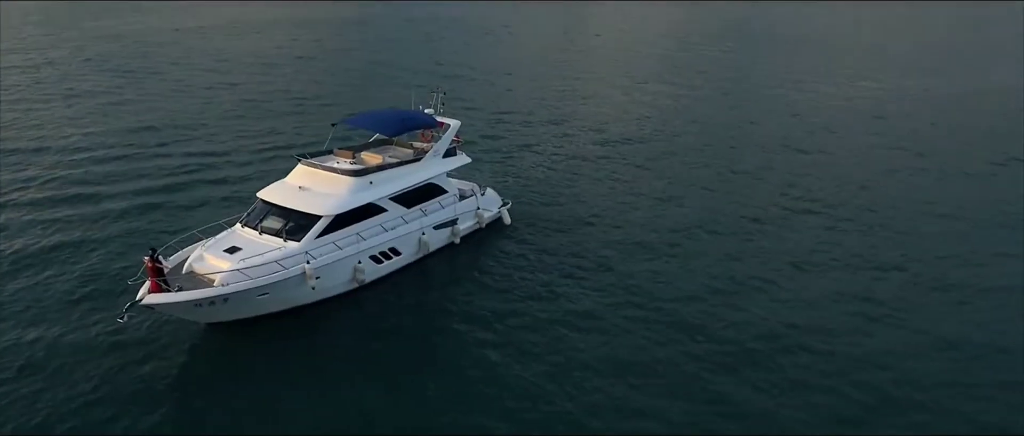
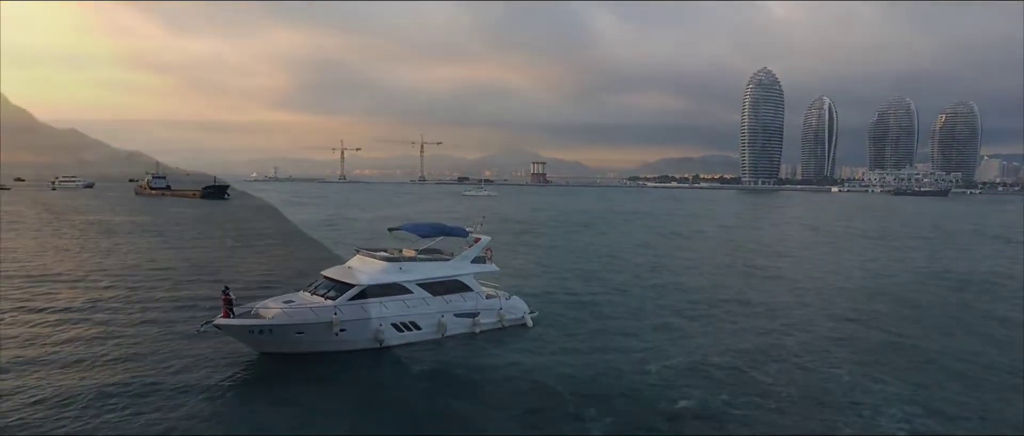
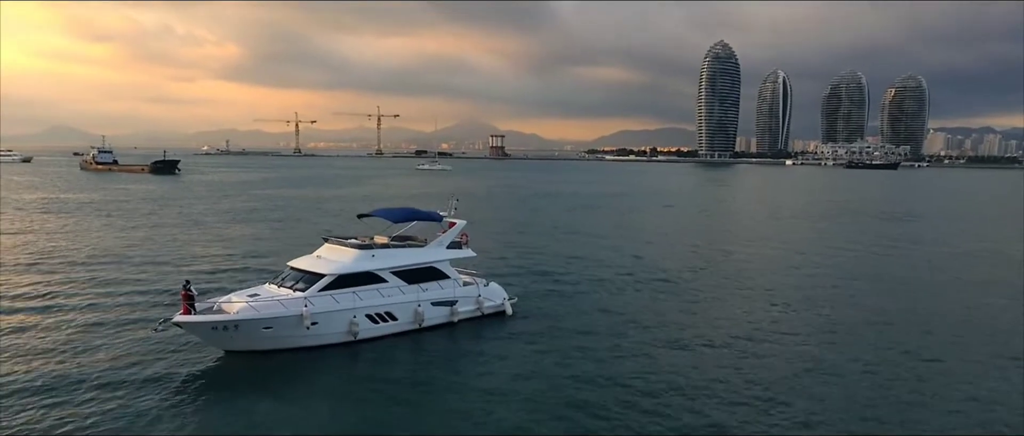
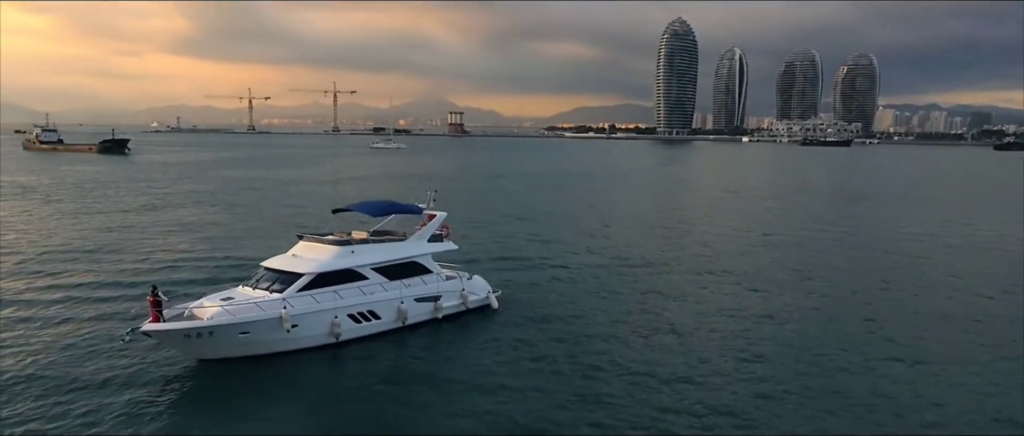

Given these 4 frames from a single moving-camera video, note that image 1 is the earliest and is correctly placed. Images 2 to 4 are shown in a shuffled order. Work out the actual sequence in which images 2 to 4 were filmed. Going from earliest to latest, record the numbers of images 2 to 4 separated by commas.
4, 3, 2
